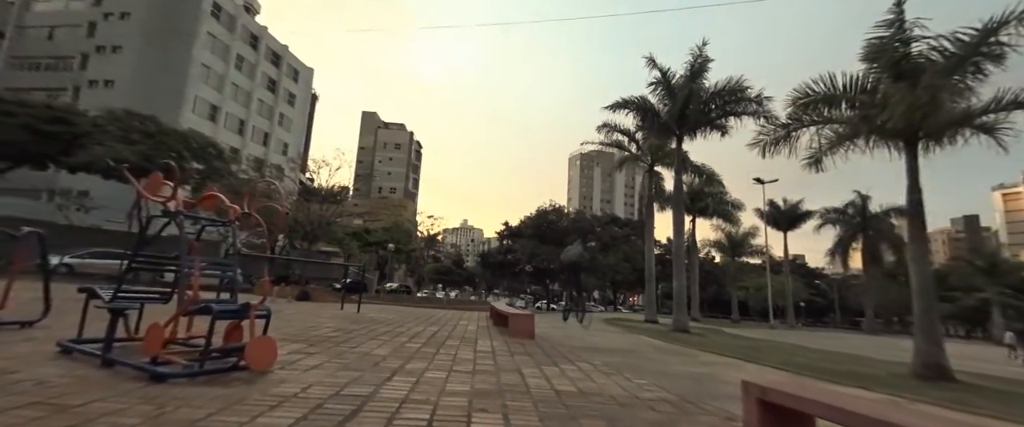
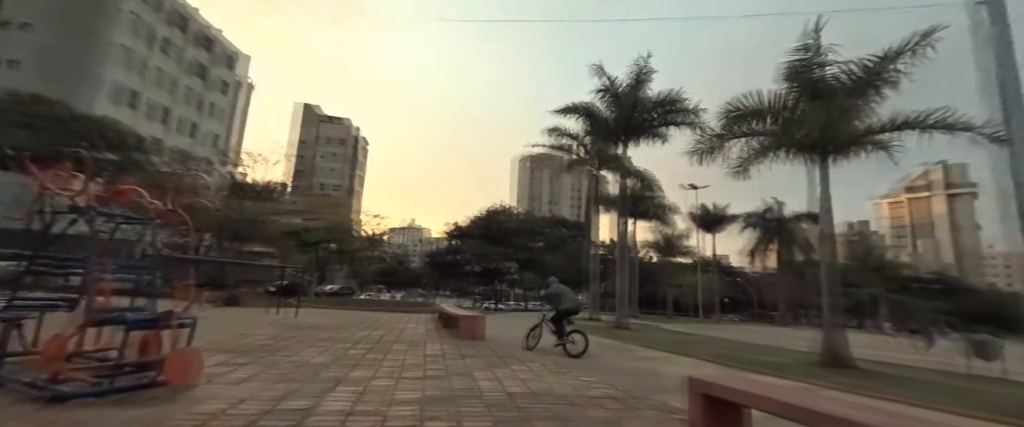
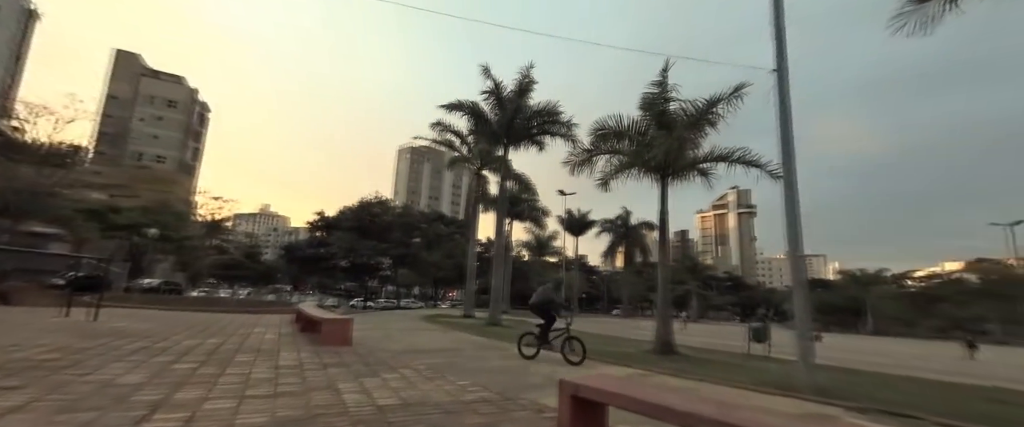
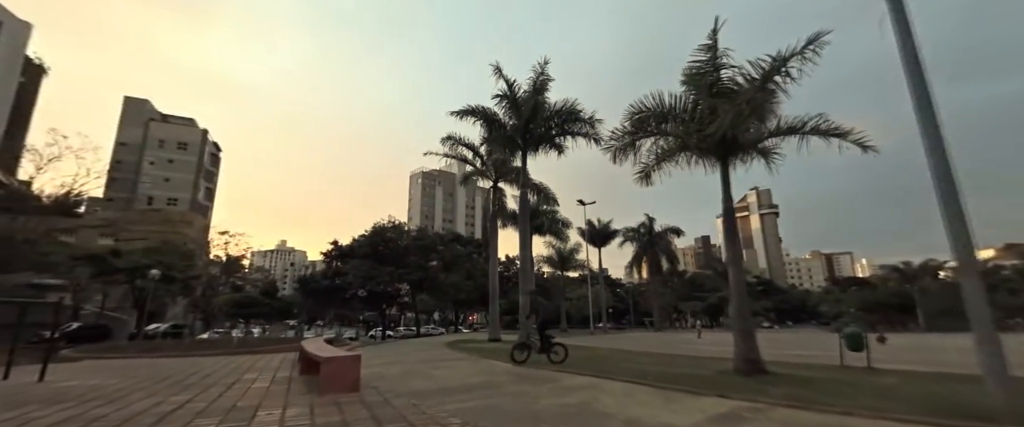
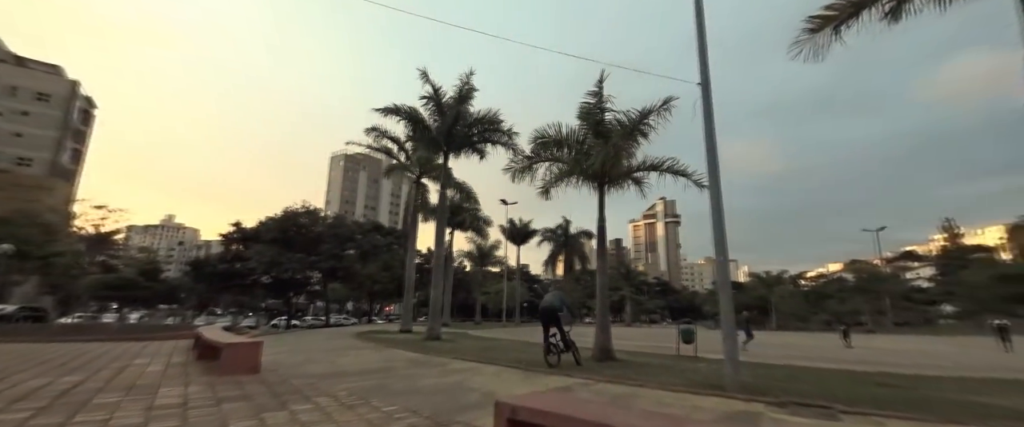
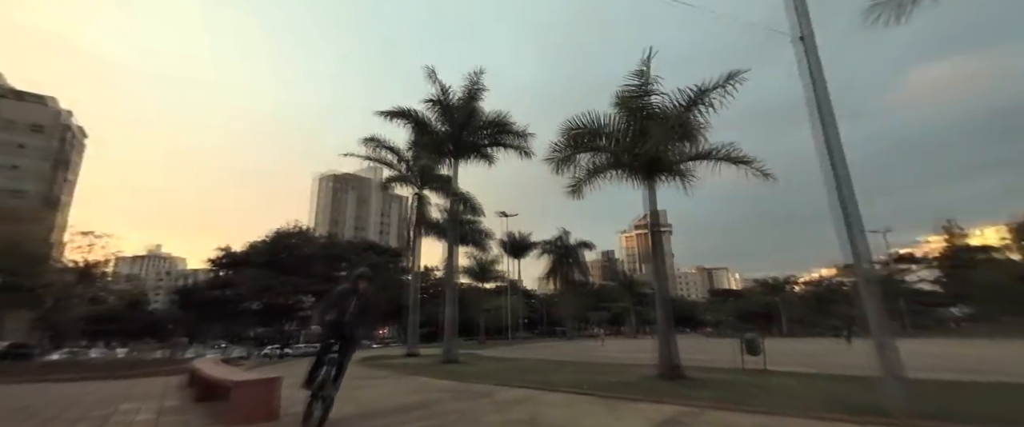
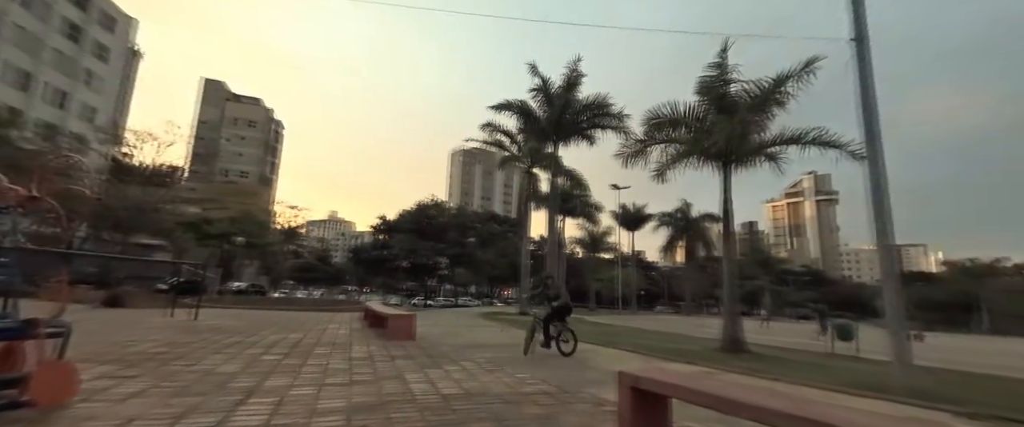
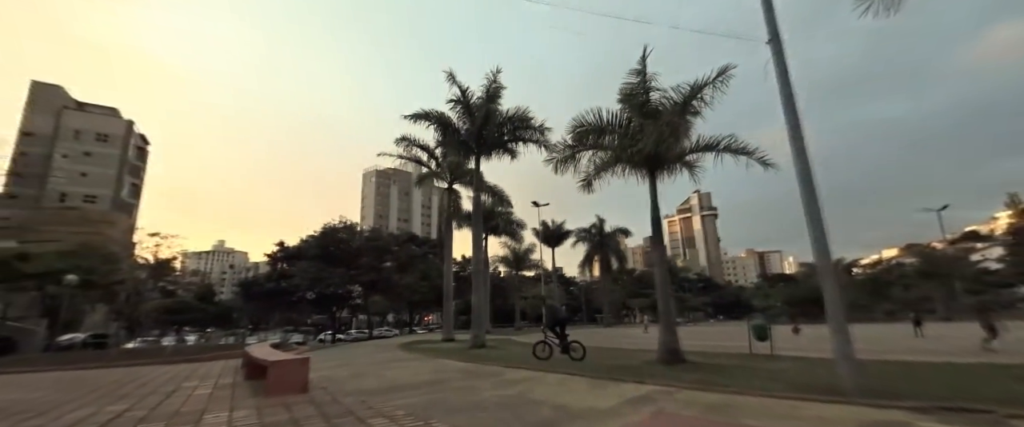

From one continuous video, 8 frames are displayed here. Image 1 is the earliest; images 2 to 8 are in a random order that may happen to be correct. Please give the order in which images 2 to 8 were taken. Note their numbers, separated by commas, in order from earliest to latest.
2, 7, 3, 5, 8, 4, 6
